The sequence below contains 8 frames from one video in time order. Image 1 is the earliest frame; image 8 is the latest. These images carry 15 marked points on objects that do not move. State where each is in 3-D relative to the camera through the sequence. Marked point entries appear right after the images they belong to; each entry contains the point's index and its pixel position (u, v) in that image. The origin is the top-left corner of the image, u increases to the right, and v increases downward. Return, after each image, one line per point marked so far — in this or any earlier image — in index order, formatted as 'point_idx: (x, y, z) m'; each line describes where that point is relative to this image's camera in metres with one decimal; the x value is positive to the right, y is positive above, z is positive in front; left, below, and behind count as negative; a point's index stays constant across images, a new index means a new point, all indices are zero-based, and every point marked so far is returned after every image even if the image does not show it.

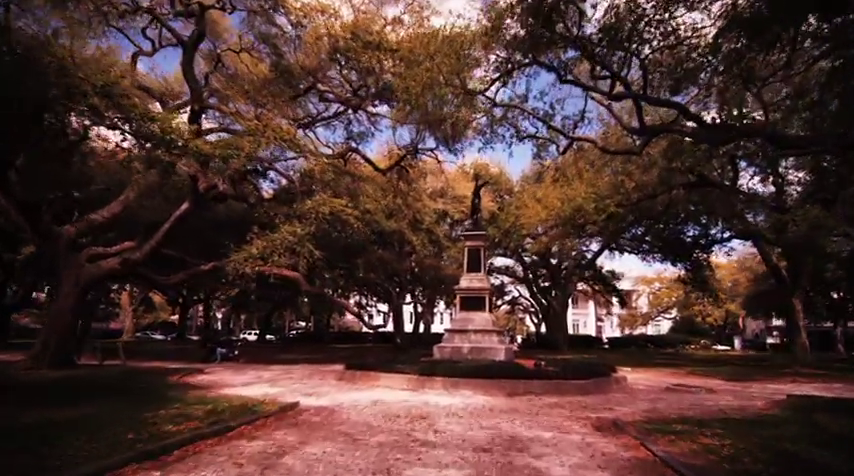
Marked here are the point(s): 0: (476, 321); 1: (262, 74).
0: (+2.0, -3.3, +18.5) m
1: (-5.9, +5.9, +16.6) m
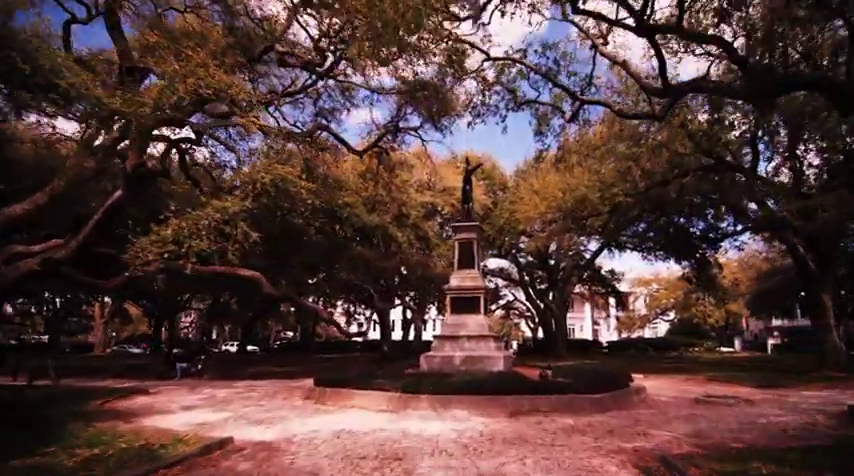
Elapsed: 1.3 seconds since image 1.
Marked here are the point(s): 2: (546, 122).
0: (+1.5, -3.0, +15.8) m
1: (-6.5, +6.1, +13.9) m
2: (+3.9, +3.8, +15.0) m
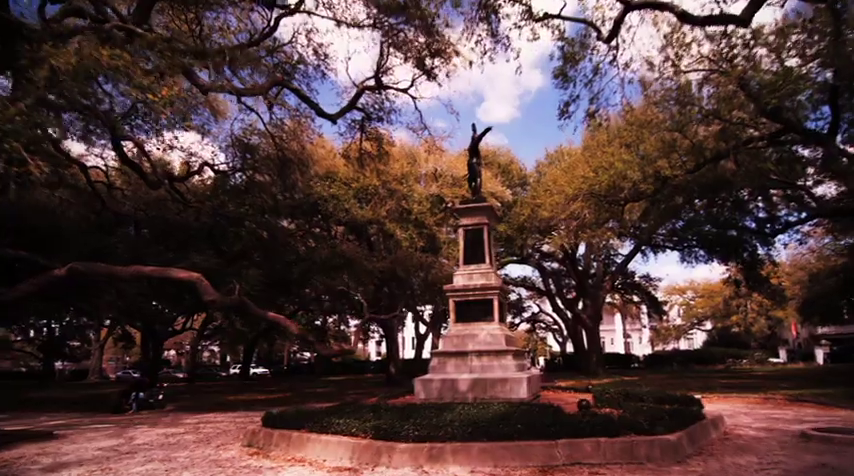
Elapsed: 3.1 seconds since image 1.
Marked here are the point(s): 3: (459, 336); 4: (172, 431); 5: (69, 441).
0: (+1.3, -2.5, +11.8) m
1: (-7.0, +6.4, +10.5) m
2: (+3.5, +4.3, +11.1) m
3: (+0.8, -2.6, +12.0) m
4: (-6.6, -5.0, +12.0) m
5: (-8.6, -4.8, +11.1) m
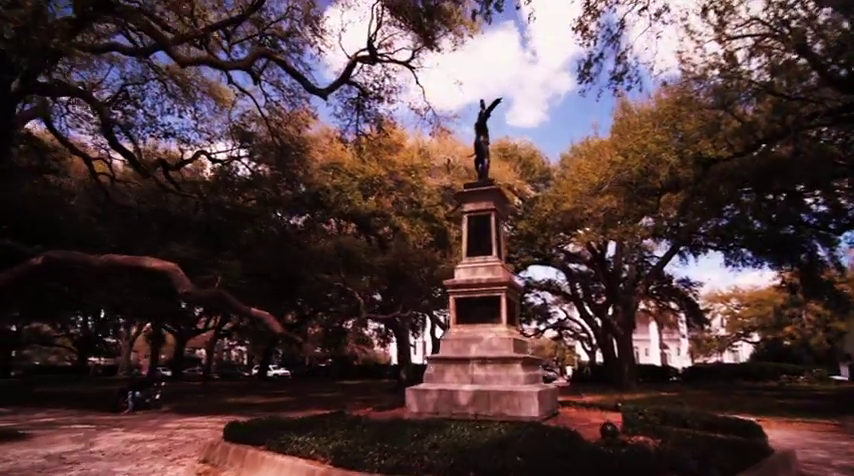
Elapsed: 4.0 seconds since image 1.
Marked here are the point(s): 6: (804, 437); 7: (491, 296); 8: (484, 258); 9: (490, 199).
0: (+1.3, -2.2, +10.1) m
1: (-7.1, +6.8, +9.5) m
2: (+3.5, +4.6, +9.3) m
3: (+0.7, -2.3, +10.3) m
4: (-6.6, -4.6, +10.8) m
5: (-8.7, -4.4, +10.1) m
6: (+9.6, -5.0, +11.8) m
7: (+1.5, -1.3, +10.4) m
8: (+1.3, -0.5, +10.9) m
9: (+1.6, +1.0, +11.3) m
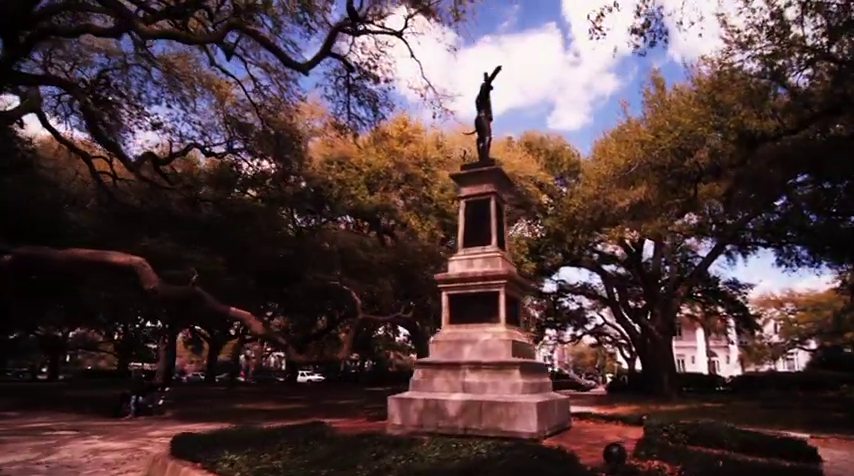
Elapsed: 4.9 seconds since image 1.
0: (+1.0, -2.0, +8.7) m
1: (-7.5, +6.9, +8.8) m
2: (+3.0, +4.9, +7.8) m
3: (+0.5, -2.0, +8.9) m
4: (-6.8, -4.5, +10.0) m
5: (-8.9, -4.3, +9.4) m
6: (+9.5, -4.7, +9.8) m
7: (+1.2, -1.1, +9.0) m
8: (+1.1, -0.2, +9.6) m
9: (+1.4, +1.2, +9.9) m
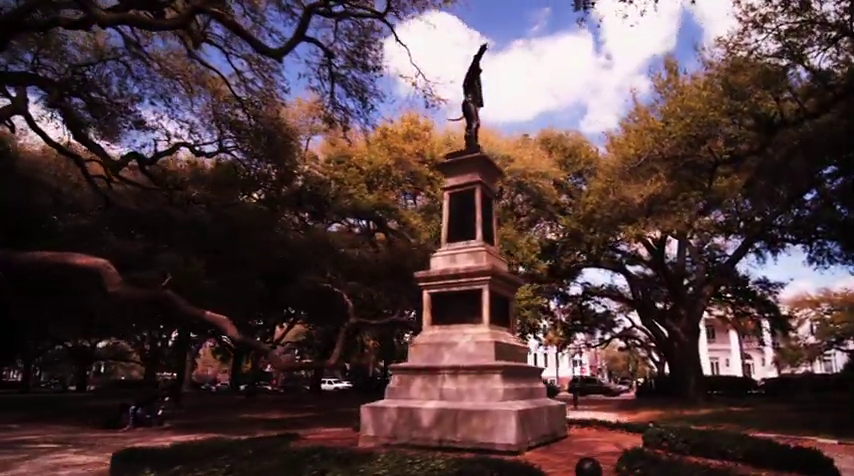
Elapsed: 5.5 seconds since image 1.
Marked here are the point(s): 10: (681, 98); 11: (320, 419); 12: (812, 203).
0: (+0.6, -1.8, +7.9) m
1: (-8.1, +6.8, +8.6) m
2: (+2.4, +5.1, +7.0) m
3: (+0.1, -1.9, +8.2) m
4: (-7.1, -4.5, +9.5) m
5: (-9.3, -4.4, +9.1) m
6: (+9.2, -4.3, +8.5) m
7: (+0.8, -0.9, +8.2) m
8: (+0.7, -0.1, +8.8) m
9: (+0.9, +1.4, +9.2) m
10: (+9.6, +5.3, +17.7) m
11: (-4.6, -7.6, +19.6) m
12: (+15.6, +1.6, +18.8) m
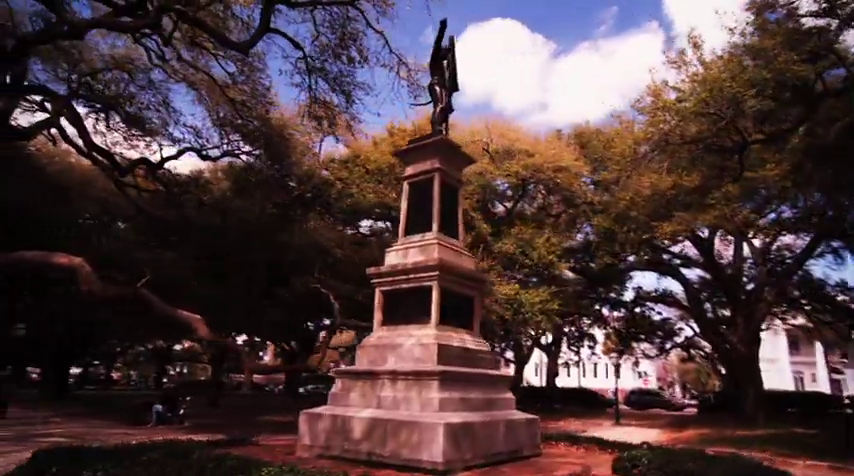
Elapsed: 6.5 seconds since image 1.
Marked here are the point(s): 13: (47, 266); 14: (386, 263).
0: (-0.3, -1.7, +7.1) m
1: (-9.0, +6.8, +9.1) m
2: (+1.3, +5.3, +6.2) m
3: (-0.8, -1.8, +7.5) m
4: (-7.7, -4.5, +9.7) m
5: (-9.9, -4.5, +9.5) m
6: (+8.3, -4.0, +6.6) m
7: (-0.1, -0.8, +7.4) m
8: (-0.1, +0.1, +8.0) m
9: (+0.1, +1.5, +8.4) m
10: (+9.8, +5.4, +15.8) m
11: (-3.9, -7.7, +19.3) m
12: (+15.9, +1.8, +16.1) m
13: (-8.0, -0.6, +9.7) m
14: (-0.7, -0.4, +7.9) m
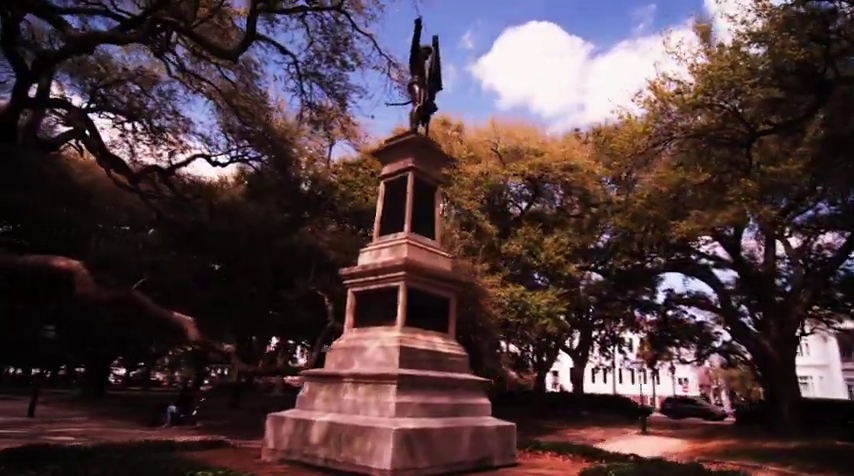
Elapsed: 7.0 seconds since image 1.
0: (-0.8, -1.7, +6.9) m
1: (-9.4, +6.7, +9.5) m
2: (+0.6, +5.3, +5.9) m
3: (-1.3, -1.8, +7.3) m
4: (-8.0, -4.6, +10.0) m
5: (-10.2, -4.6, +9.9) m
6: (+7.8, -3.9, +5.8) m
7: (-0.6, -0.8, +7.2) m
8: (-0.6, +0.1, +7.8) m
9: (-0.3, +1.5, +8.2) m
10: (+9.8, +5.4, +14.9) m
11: (-3.4, -7.8, +19.2) m
12: (+16.0, +1.9, +14.7) m
13: (-8.3, -0.7, +10.0) m
14: (-1.2, -0.4, +7.8) m
